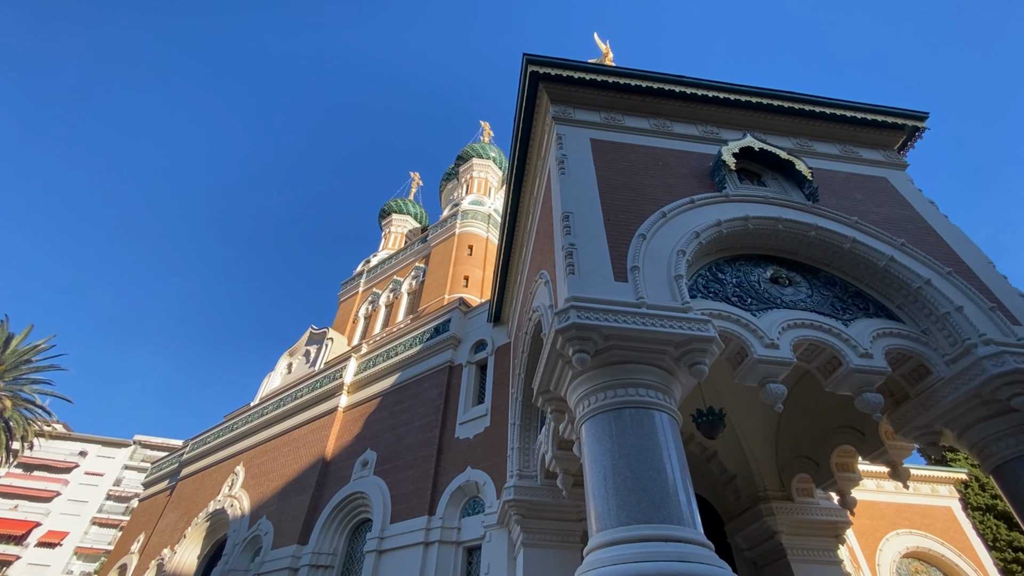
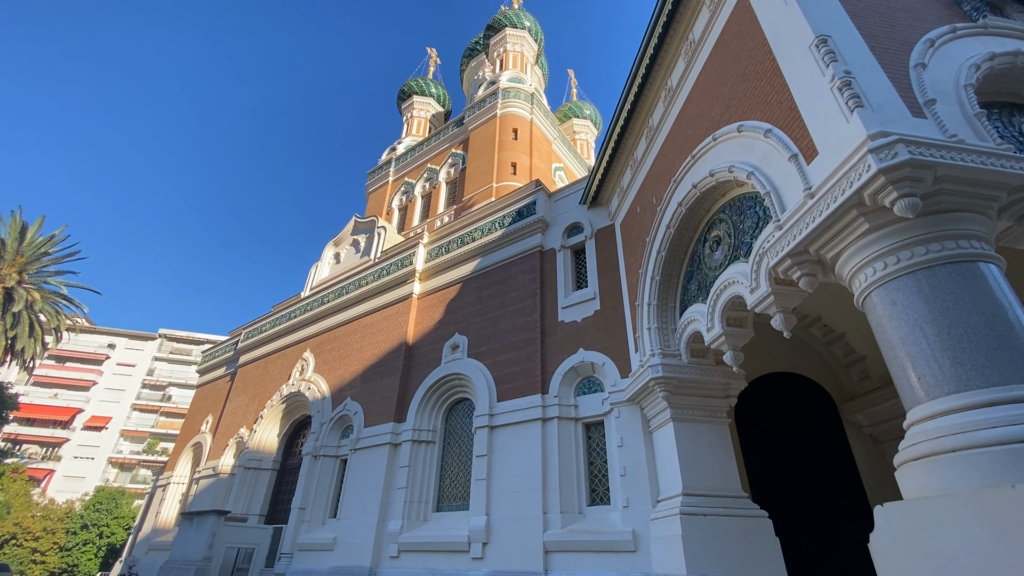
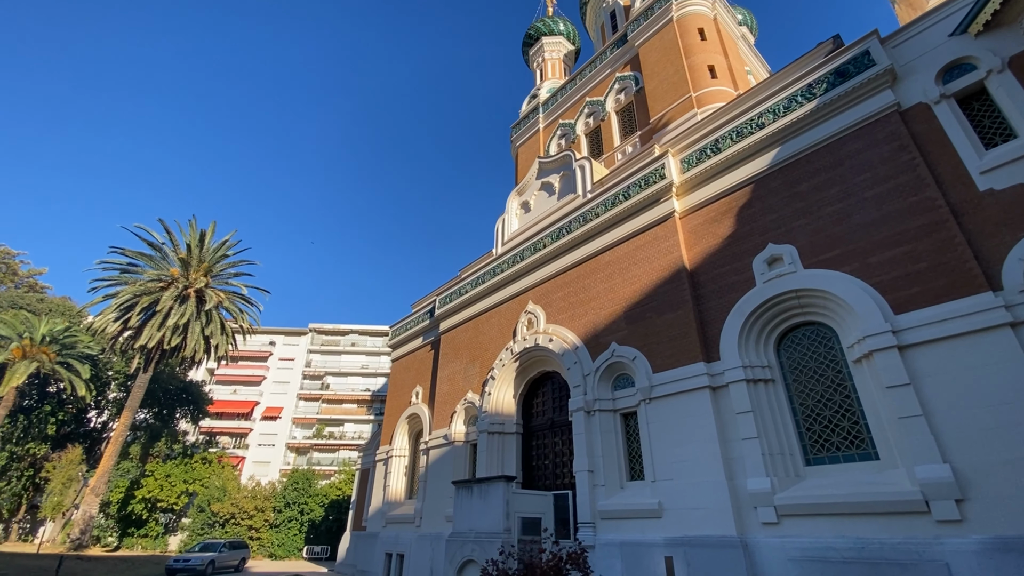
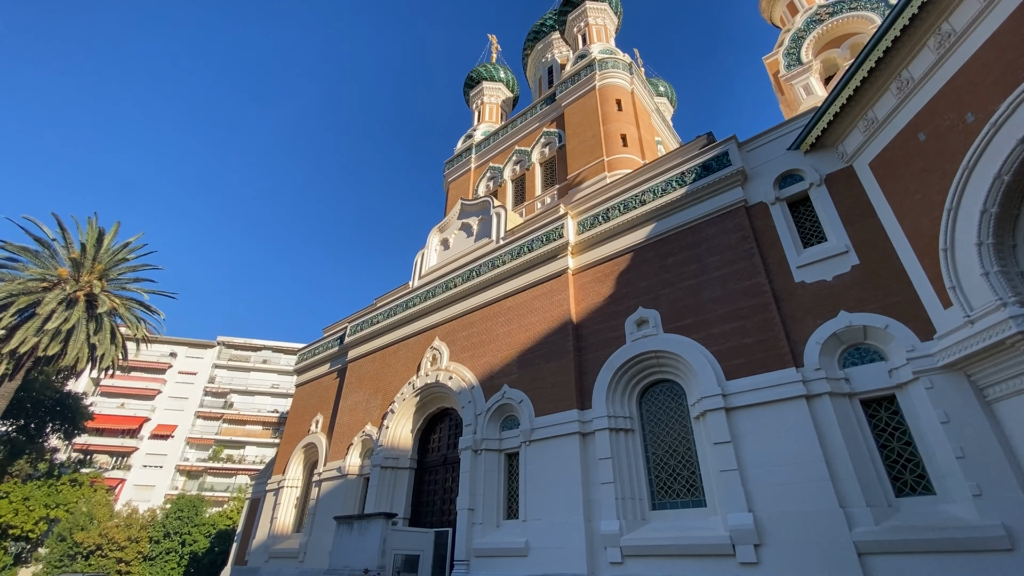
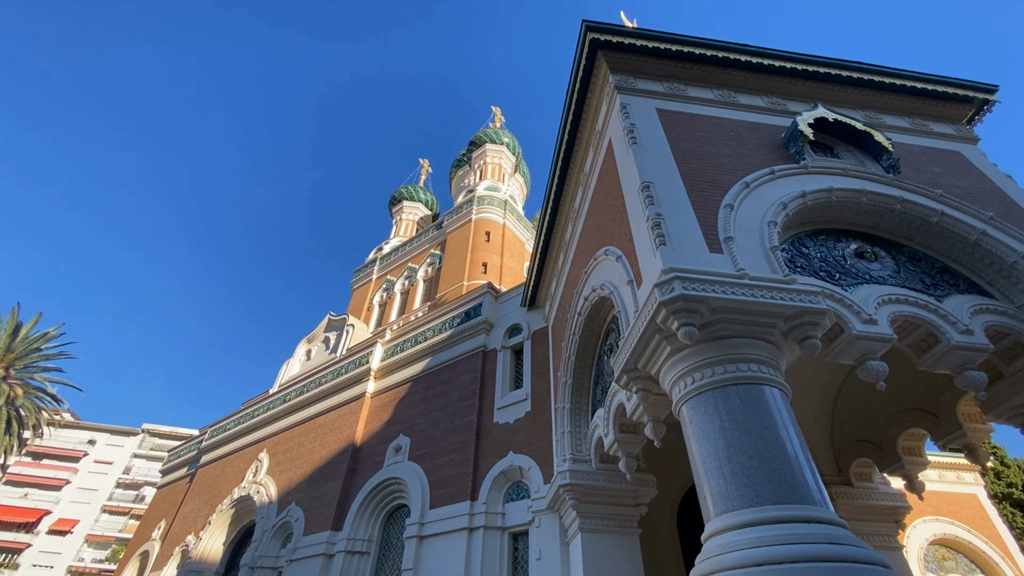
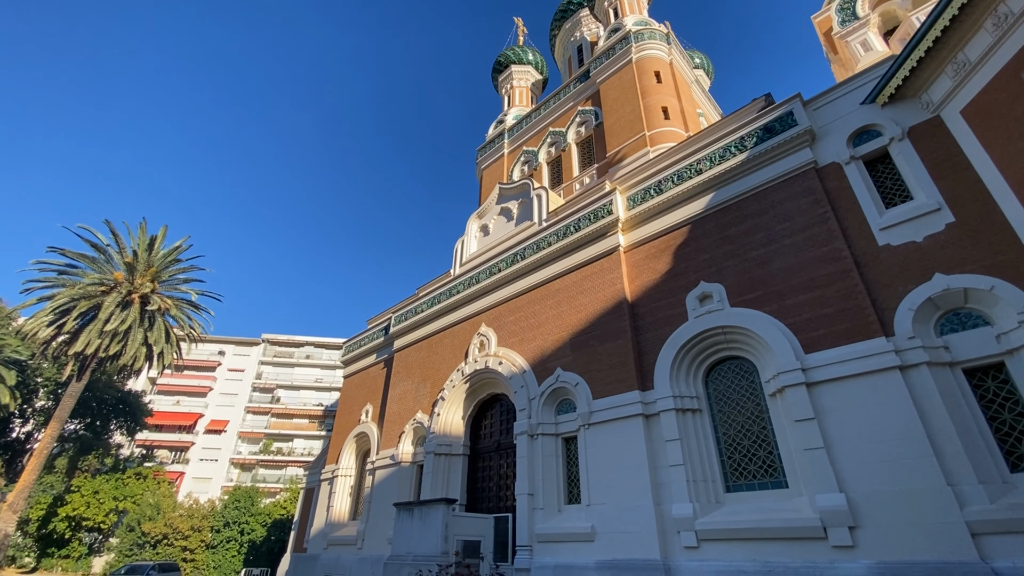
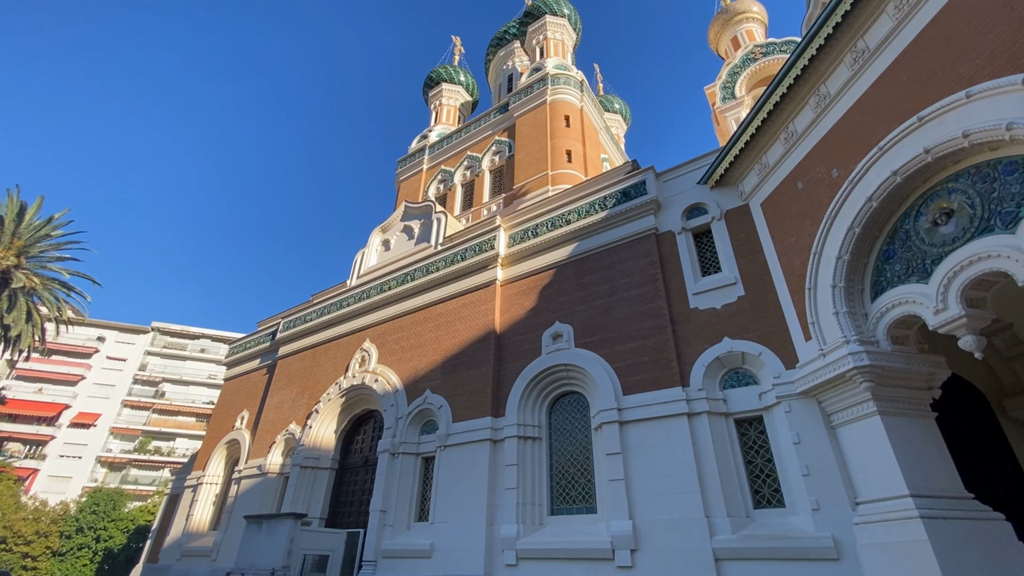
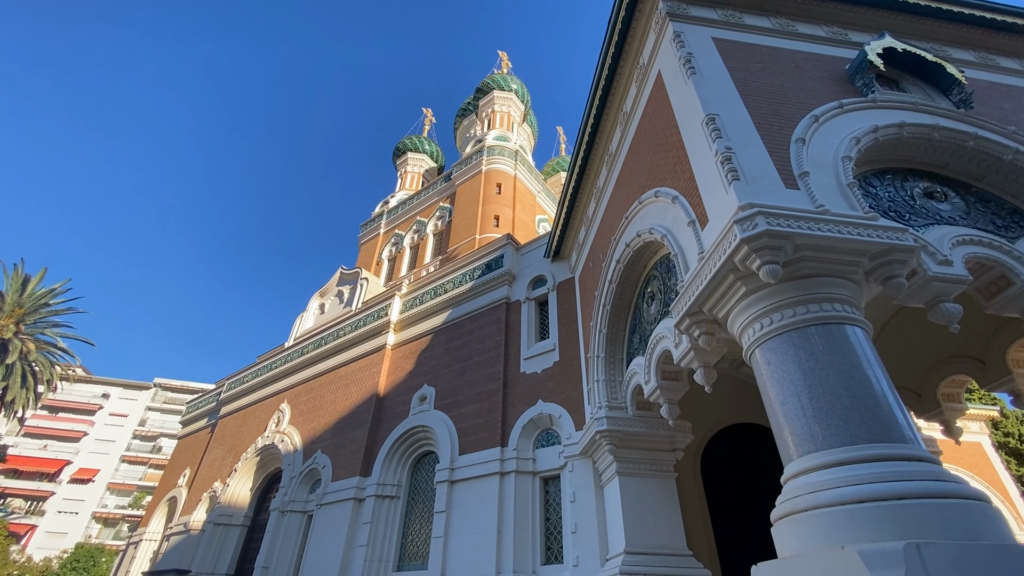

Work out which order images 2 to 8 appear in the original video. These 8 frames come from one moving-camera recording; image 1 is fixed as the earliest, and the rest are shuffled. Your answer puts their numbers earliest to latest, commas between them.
5, 8, 2, 7, 4, 6, 3
